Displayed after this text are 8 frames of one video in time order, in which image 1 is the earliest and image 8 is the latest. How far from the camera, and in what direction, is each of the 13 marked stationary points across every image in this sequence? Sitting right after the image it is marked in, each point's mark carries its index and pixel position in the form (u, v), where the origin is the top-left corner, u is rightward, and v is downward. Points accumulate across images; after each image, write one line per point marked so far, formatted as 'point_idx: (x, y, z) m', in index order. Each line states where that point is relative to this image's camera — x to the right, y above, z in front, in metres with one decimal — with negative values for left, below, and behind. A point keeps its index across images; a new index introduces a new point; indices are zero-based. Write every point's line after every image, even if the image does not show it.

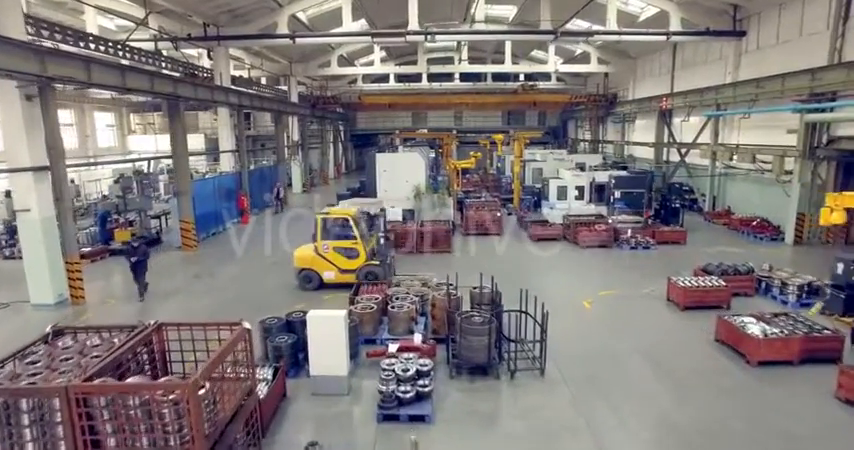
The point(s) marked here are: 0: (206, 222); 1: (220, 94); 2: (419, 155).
0: (-6.6, +0.1, +15.8) m
1: (-6.2, +3.9, +15.6) m
2: (-0.2, +2.0, +14.7) m
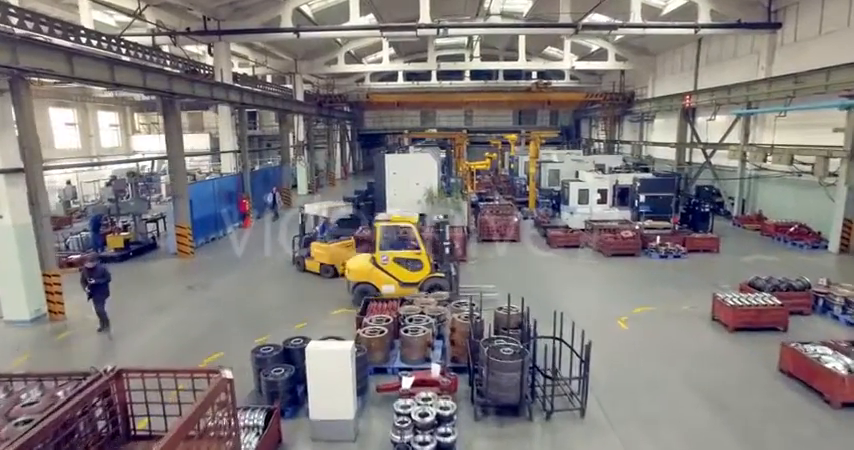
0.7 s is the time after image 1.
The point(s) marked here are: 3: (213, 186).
0: (-6.2, 0.0, +14.9) m
1: (-5.9, +3.8, +14.8) m
2: (+0.1, +1.8, +13.8) m
3: (-6.3, +1.1, +15.2) m
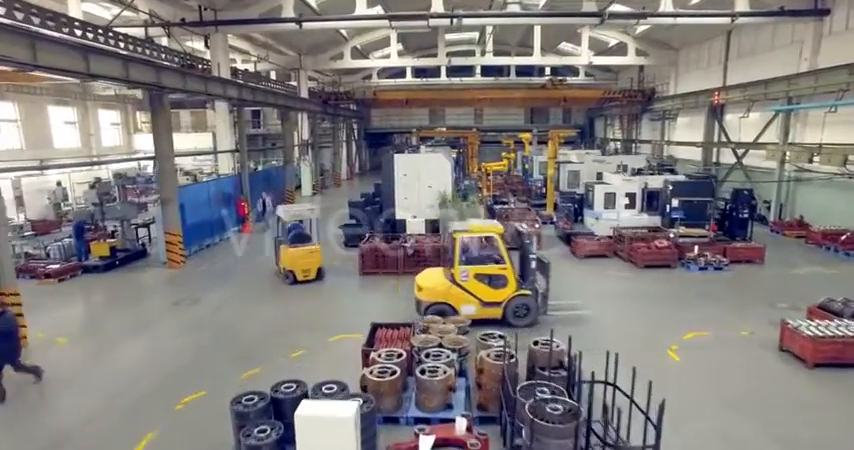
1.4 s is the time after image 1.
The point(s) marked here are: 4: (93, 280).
0: (-5.9, -0.2, +13.8) m
1: (-5.6, +3.7, +13.7) m
2: (+0.4, +1.7, +12.6) m
3: (-6.0, +1.0, +14.2) m
4: (-7.0, -1.2, +11.1) m
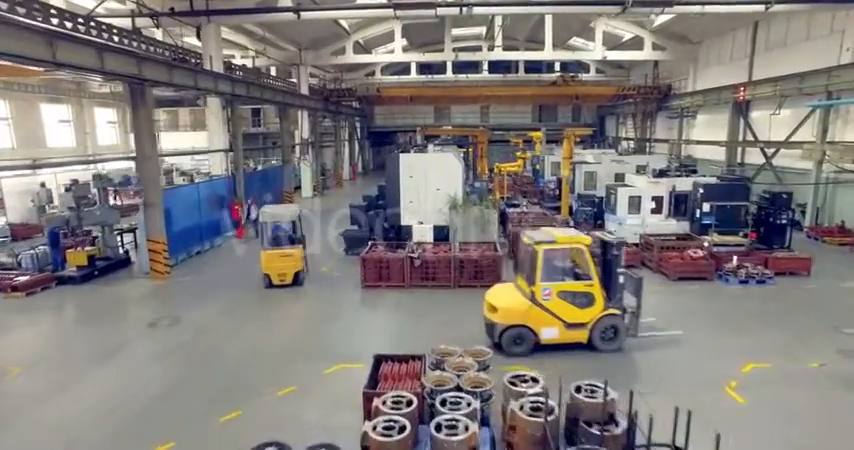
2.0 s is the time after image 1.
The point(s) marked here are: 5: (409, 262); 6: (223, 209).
0: (-5.7, -0.3, +12.8) m
1: (-5.4, +3.5, +12.6) m
2: (+0.6, +1.5, +11.5) m
3: (-5.8, +0.9, +13.1) m
4: (-6.9, -1.3, +10.0) m
5: (-0.3, -0.7, +9.8) m
6: (-5.7, +0.4, +14.6) m
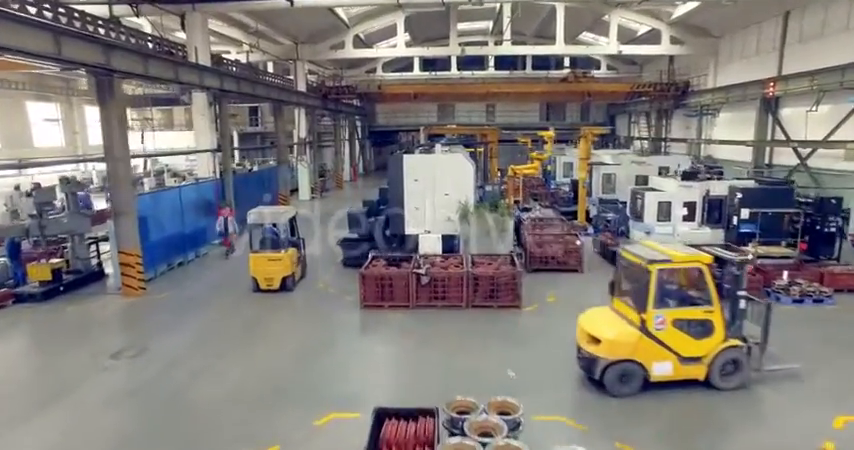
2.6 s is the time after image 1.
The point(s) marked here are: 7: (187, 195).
0: (-5.6, -0.5, +11.6) m
1: (-5.2, +3.4, +11.4) m
2: (+0.7, +1.3, +10.3) m
3: (-5.6, +0.7, +11.9) m
4: (-6.7, -1.5, +8.8) m
5: (-0.2, -0.9, +8.6) m
6: (-5.5, +0.2, +13.3) m
7: (-5.6, +0.7, +12.4) m
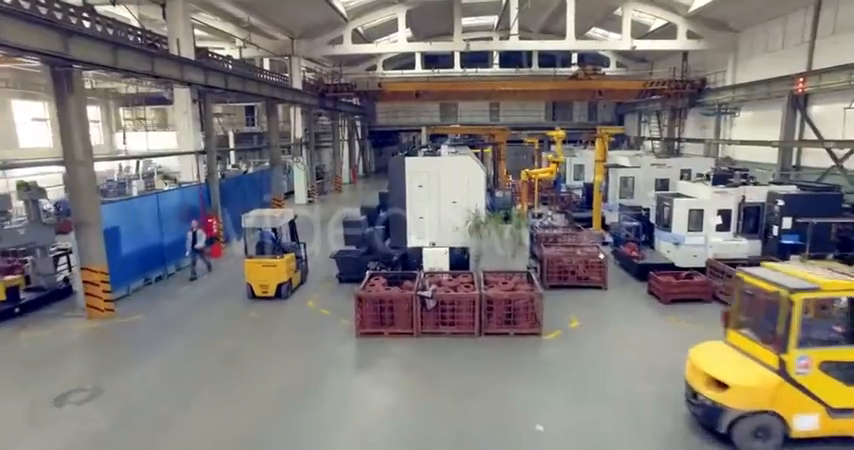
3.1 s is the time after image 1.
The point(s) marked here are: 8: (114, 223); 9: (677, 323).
0: (-5.5, -0.7, +10.4) m
1: (-5.2, +3.2, +10.3) m
2: (+0.8, +1.1, +9.1) m
3: (-5.5, +0.5, +10.8) m
4: (-6.6, -1.7, +7.7) m
5: (-0.1, -1.1, +7.4) m
6: (-5.4, 0.0, +12.2) m
7: (-5.5, +0.5, +11.2) m
8: (-5.5, +0.1, +9.4) m
9: (+3.9, -1.5, +8.2) m
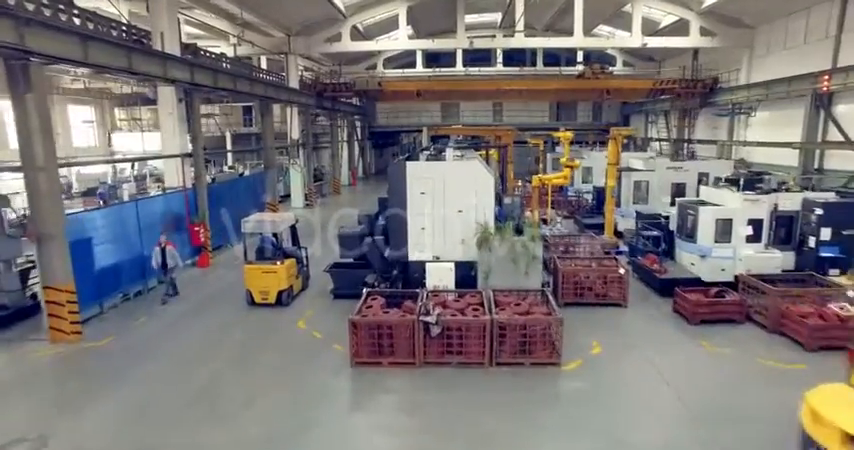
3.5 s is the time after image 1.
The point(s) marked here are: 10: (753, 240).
0: (-5.4, -0.9, +9.6) m
1: (-5.1, +3.0, +9.4) m
2: (+0.8, +1.0, +8.3) m
3: (-5.5, +0.3, +9.9) m
4: (-6.6, -1.9, +6.9) m
5: (-0.1, -1.3, +6.6) m
6: (-5.4, -0.1, +11.4) m
7: (-5.5, +0.3, +10.4) m
8: (-5.5, -0.1, +8.5) m
9: (+3.9, -1.7, +7.3) m
10: (+5.7, -0.3, +9.2) m
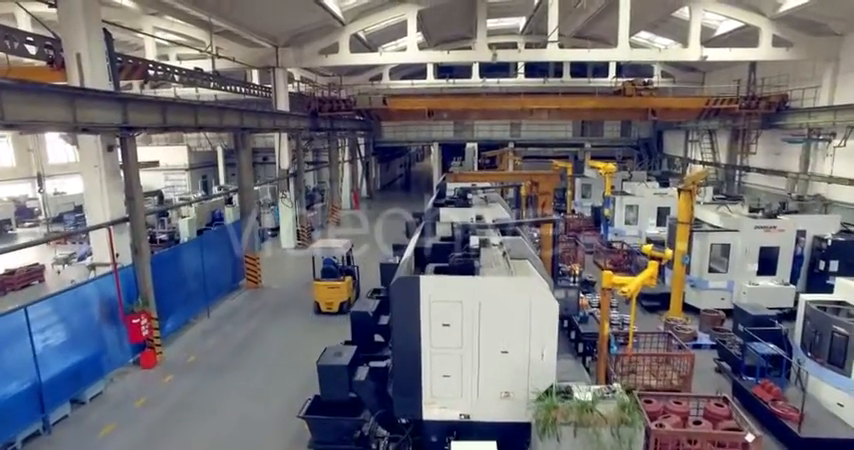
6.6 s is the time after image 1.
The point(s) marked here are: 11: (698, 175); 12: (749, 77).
0: (-5.2, -2.4, +6.6) m
1: (-4.8, +1.5, +6.4) m
2: (+1.1, -0.6, +5.2) m
3: (-5.2, -1.2, +6.9) m
4: (-6.4, -3.4, +3.9) m
5: (+0.2, -2.8, +3.5) m
6: (-5.1, -1.6, +8.3) m
7: (-5.2, -1.2, +7.4) m
8: (-5.2, -1.6, +5.5) m
9: (+4.1, -3.2, +4.2) m
10: (+6.0, -1.8, +6.1) m
11: (+5.3, +1.0, +10.2) m
12: (+12.2, +5.6, +20.0) m
